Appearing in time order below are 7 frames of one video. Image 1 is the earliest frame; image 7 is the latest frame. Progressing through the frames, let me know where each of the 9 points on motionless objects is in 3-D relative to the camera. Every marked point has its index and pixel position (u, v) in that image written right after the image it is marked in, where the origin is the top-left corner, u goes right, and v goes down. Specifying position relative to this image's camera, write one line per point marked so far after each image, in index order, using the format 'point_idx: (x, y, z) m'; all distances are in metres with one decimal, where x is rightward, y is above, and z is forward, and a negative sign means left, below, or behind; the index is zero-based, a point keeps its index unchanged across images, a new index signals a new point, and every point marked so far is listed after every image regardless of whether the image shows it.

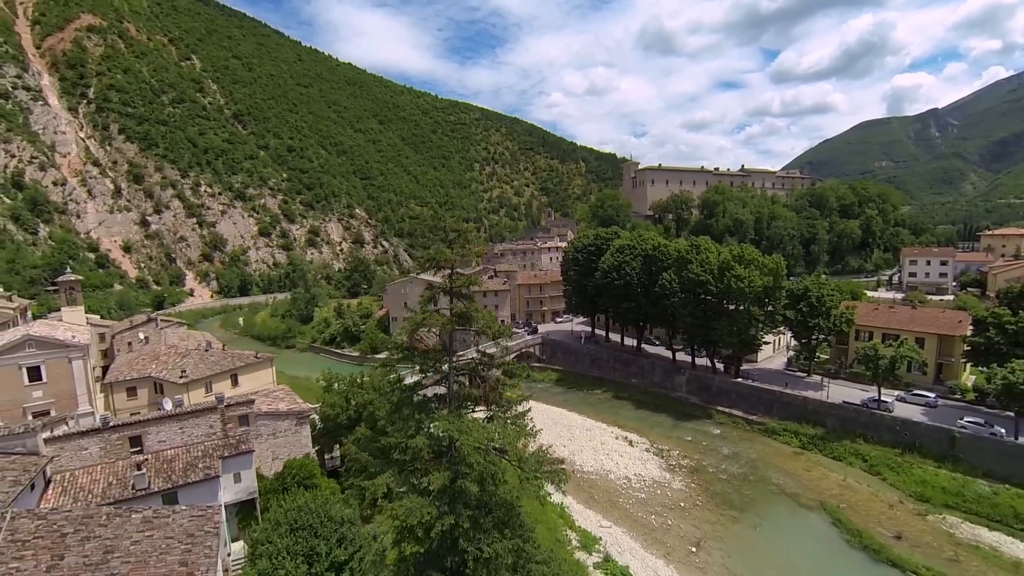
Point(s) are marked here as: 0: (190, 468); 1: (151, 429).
0: (-11.9, -6.6, +18.1) m
1: (-14.2, -5.5, +19.4) m
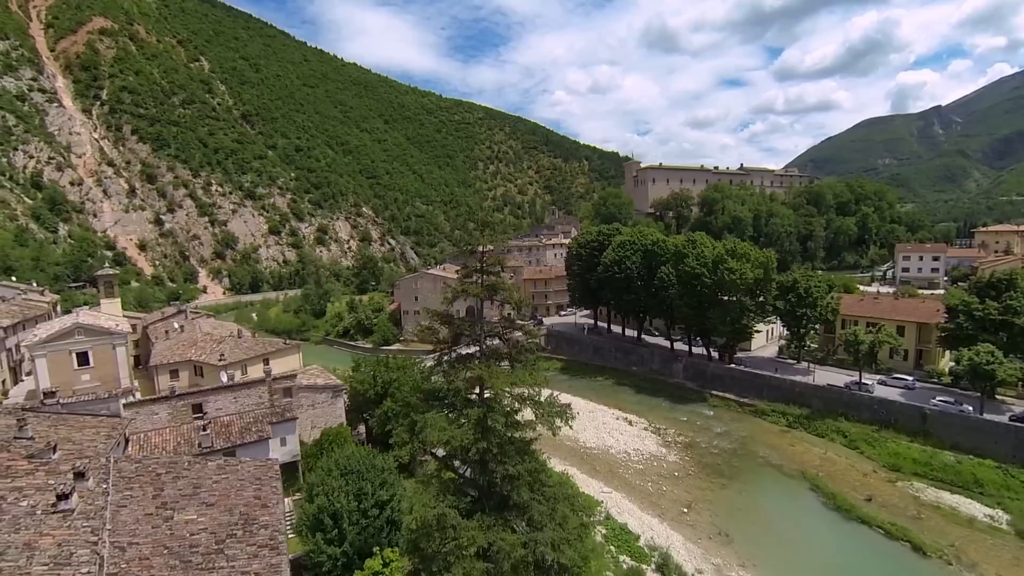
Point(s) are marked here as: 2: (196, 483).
0: (-11.3, -6.1, +21.0) m
1: (-13.7, -4.9, +22.4) m
2: (-10.4, -6.4, +16.2) m
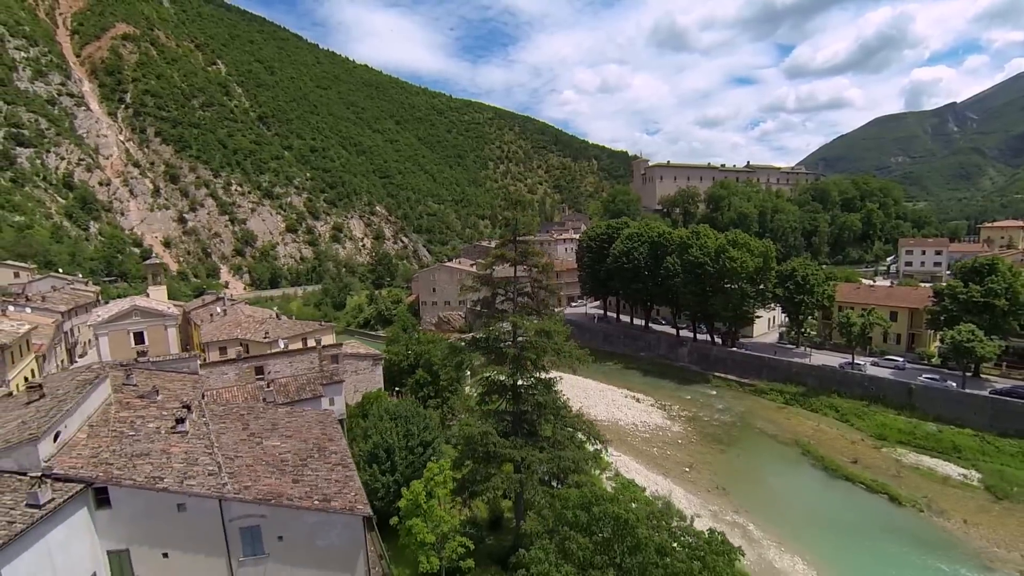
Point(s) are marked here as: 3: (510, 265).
0: (-10.3, -5.0, +24.3) m
1: (-12.6, -3.8, +25.7) m
2: (-9.4, -5.3, +19.6) m
3: (+0.2, +1.1, +19.4) m
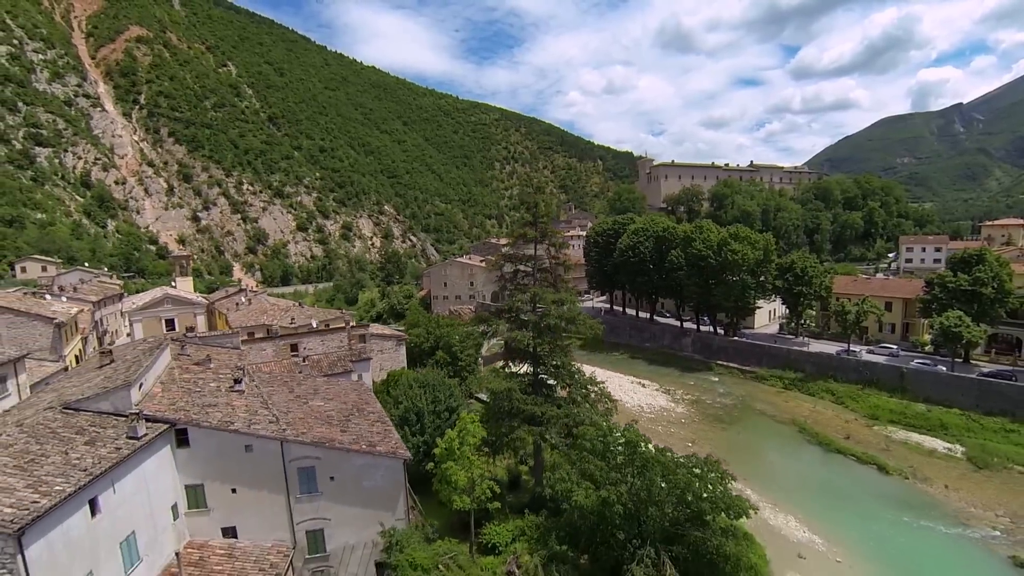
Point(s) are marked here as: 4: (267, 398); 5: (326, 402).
0: (-9.5, -4.0, +26.5) m
1: (-11.8, -2.9, +27.9) m
2: (-8.7, -4.4, +21.7) m
3: (+0.9, +2.0, +21.5) m
4: (-9.2, -4.1, +18.4) m
5: (-7.5, -4.6, +20.0) m
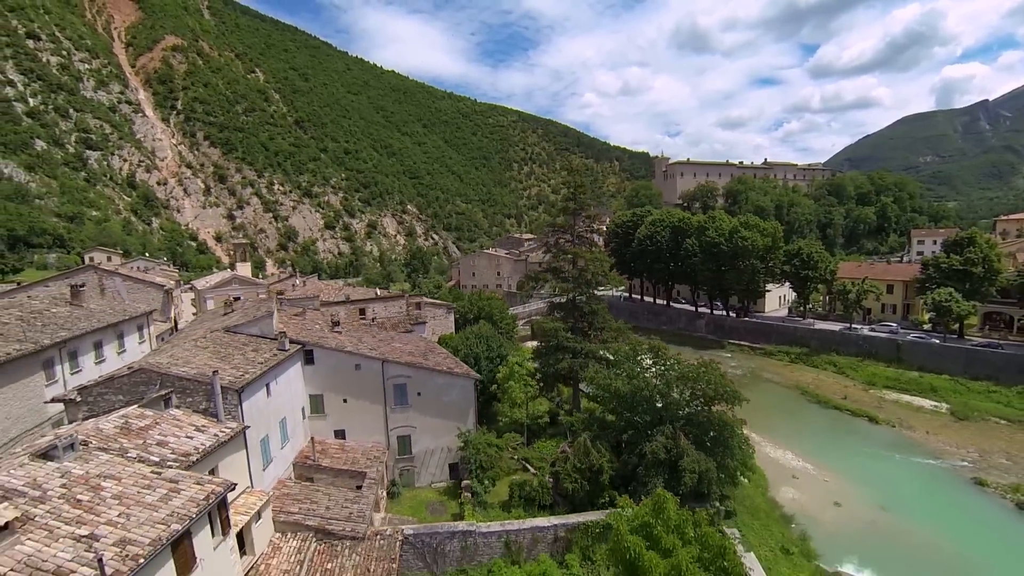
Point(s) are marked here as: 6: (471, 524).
0: (-7.2, -2.3, +31.3) m
1: (-9.5, -1.1, +32.8) m
2: (-6.5, -2.6, +26.5) m
3: (+3.1, +3.8, +26.0) m
4: (-7.2, -2.3, +23.2) m
5: (-5.4, -2.8, +24.7) m
6: (-1.3, -7.7, +16.1) m
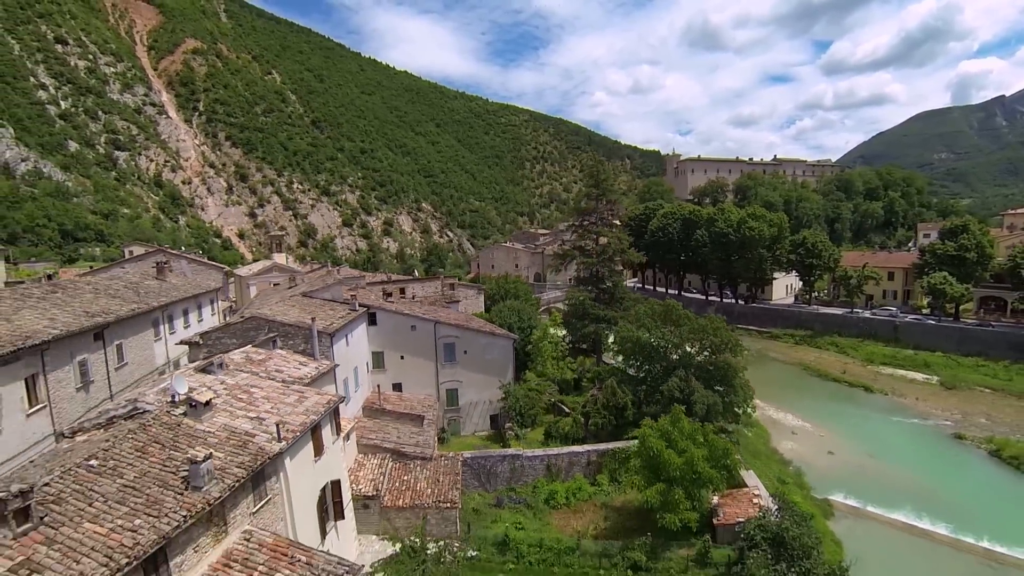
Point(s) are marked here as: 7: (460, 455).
0: (-5.4, -1.0, +34.7) m
1: (-7.7, +0.2, +36.2) m
2: (-4.8, -1.3, +29.9) m
3: (+4.8, +5.1, +29.2) m
4: (-5.5, -1.0, +26.6) m
5: (-3.8, -1.5, +28.1) m
6: (+0.2, -6.4, +19.4) m
7: (-2.0, -6.4, +18.8) m
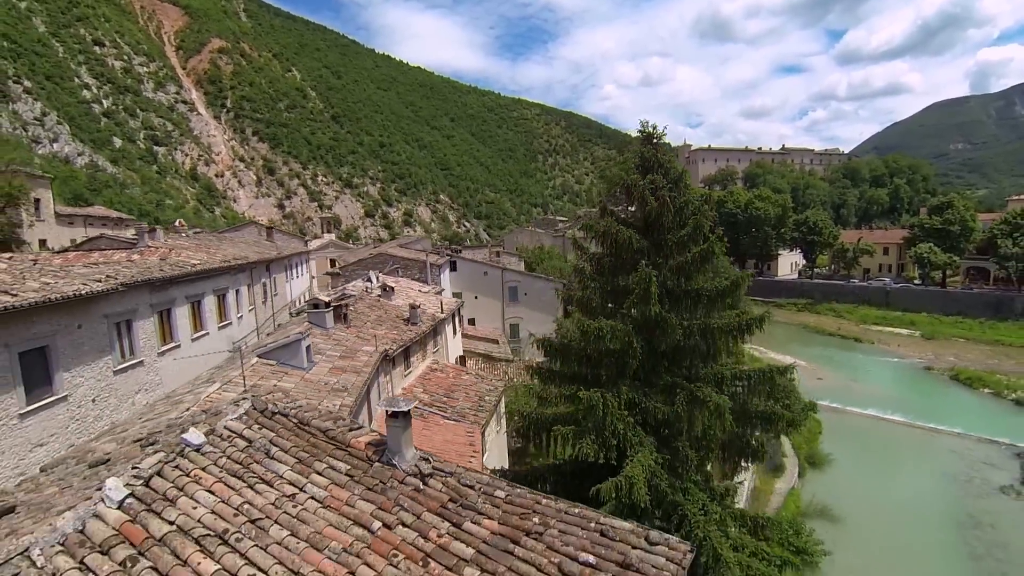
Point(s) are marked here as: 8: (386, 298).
0: (-2.1, +1.9, +40.9) m
1: (-4.3, +3.1, +42.5) m
2: (-1.6, +1.5, +36.1) m
3: (+8.0, +7.9, +35.3) m
4: (-2.3, +1.8, +32.9) m
5: (-0.6, +1.3, +34.3) m
6: (+3.3, -3.6, +25.6) m
7: (+1.0, -3.6, +25.1) m
8: (-4.6, -0.4, +17.9) m
